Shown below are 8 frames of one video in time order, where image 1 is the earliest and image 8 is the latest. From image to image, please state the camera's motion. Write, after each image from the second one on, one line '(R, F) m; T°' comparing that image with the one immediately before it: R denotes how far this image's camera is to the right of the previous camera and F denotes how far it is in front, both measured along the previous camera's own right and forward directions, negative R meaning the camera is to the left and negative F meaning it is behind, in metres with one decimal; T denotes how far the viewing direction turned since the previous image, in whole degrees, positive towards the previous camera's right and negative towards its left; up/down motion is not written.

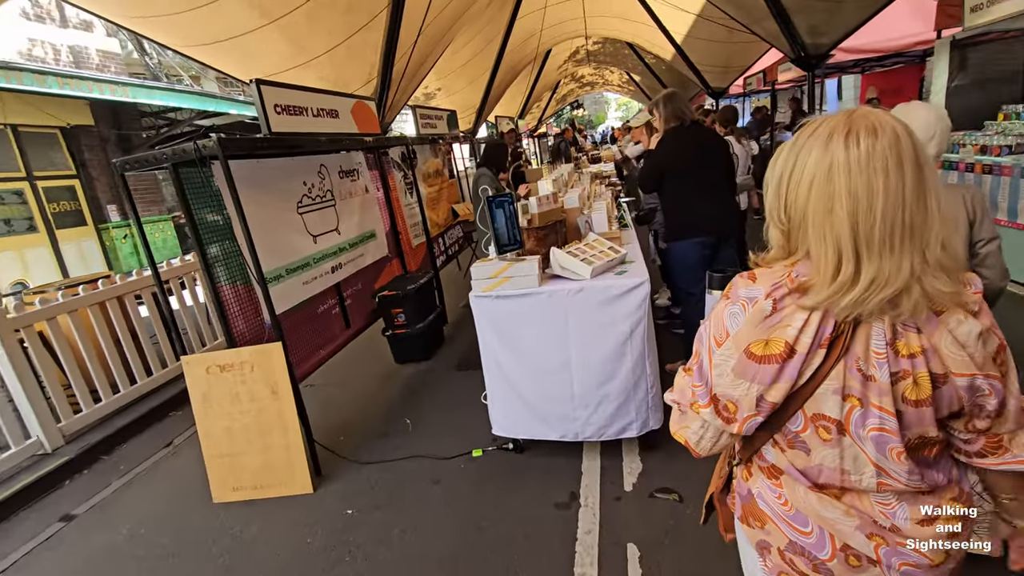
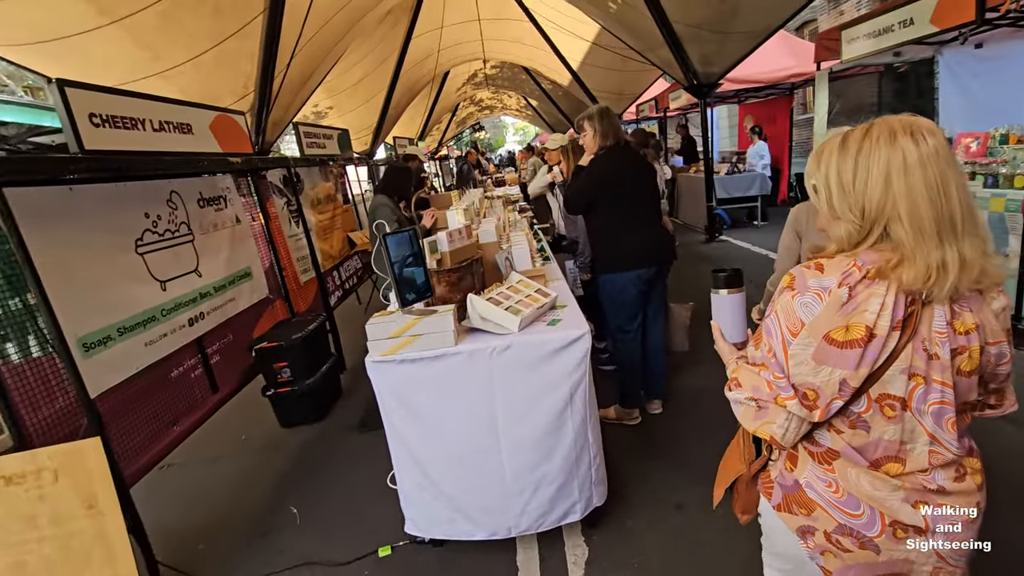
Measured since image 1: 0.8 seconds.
(0.0, +0.5) m; +10°
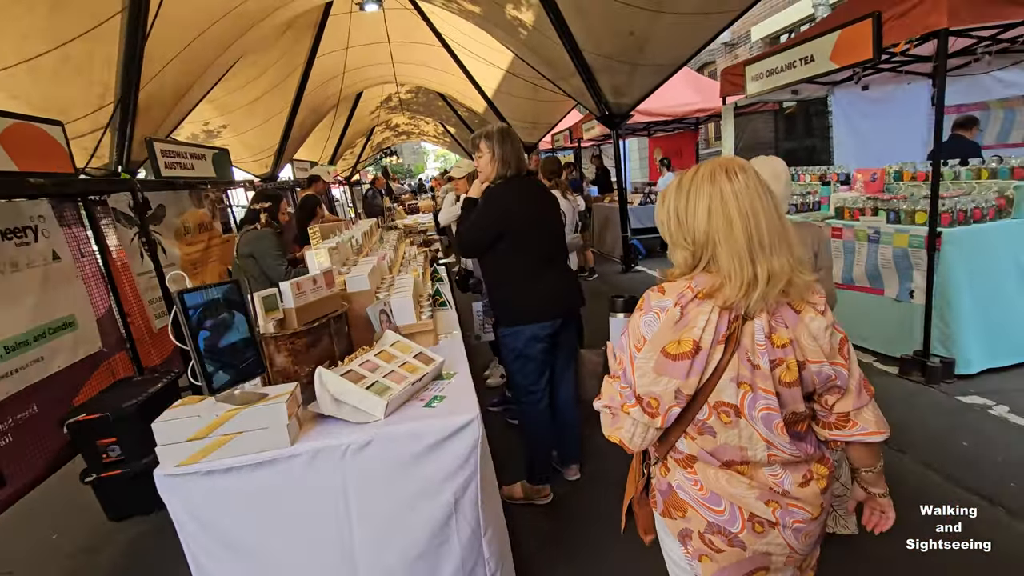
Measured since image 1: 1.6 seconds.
(+0.2, +0.5) m; +9°
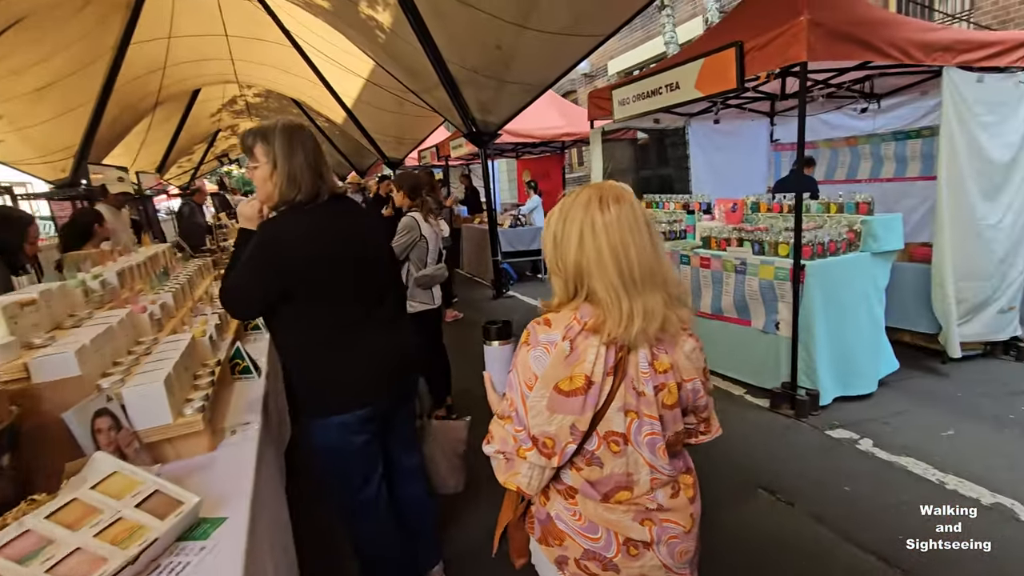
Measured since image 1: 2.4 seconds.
(+0.1, +0.6) m; +14°
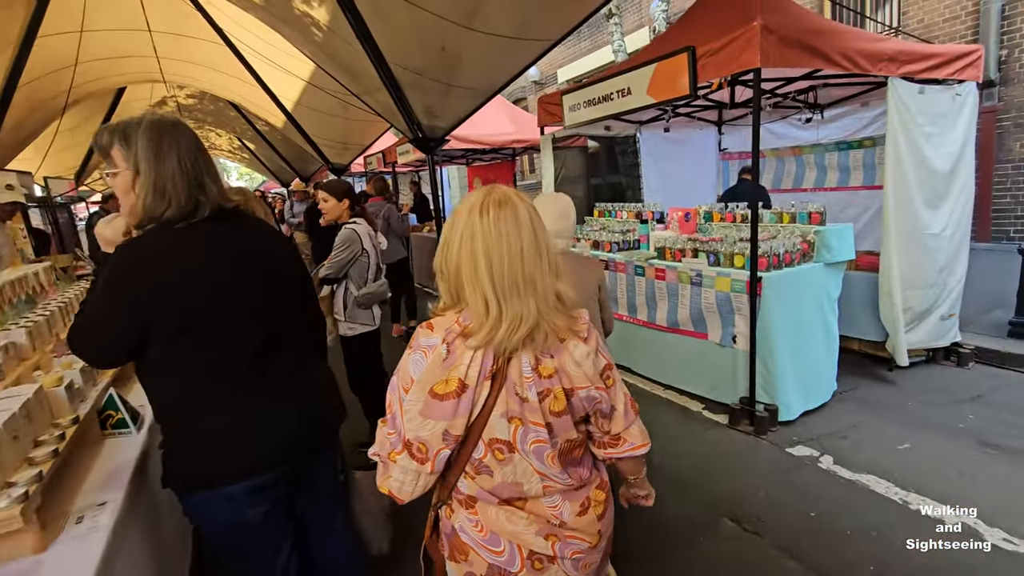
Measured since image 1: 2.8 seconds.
(0.0, +0.2) m; +5°
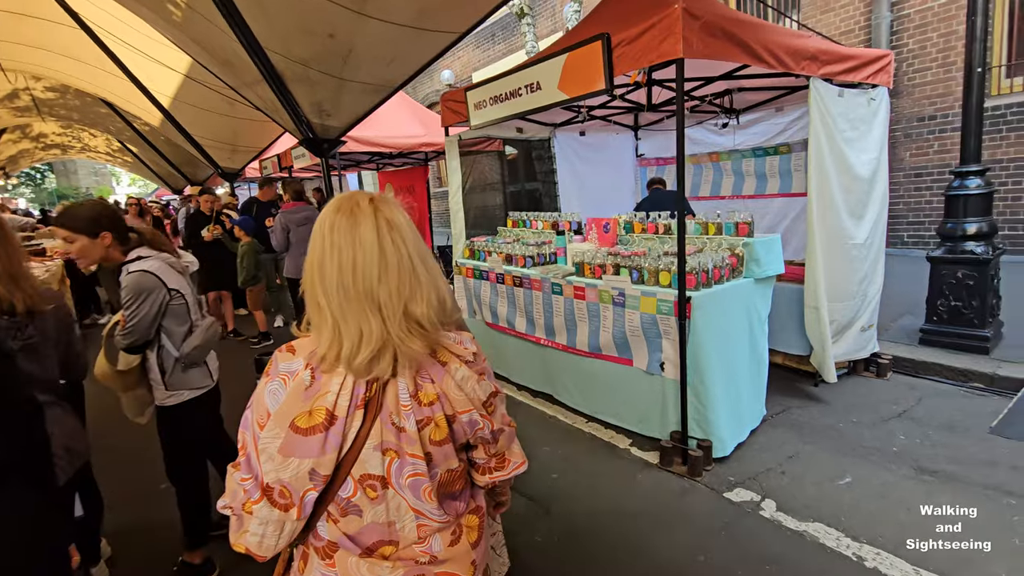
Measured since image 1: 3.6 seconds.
(+0.2, +0.6) m; +8°
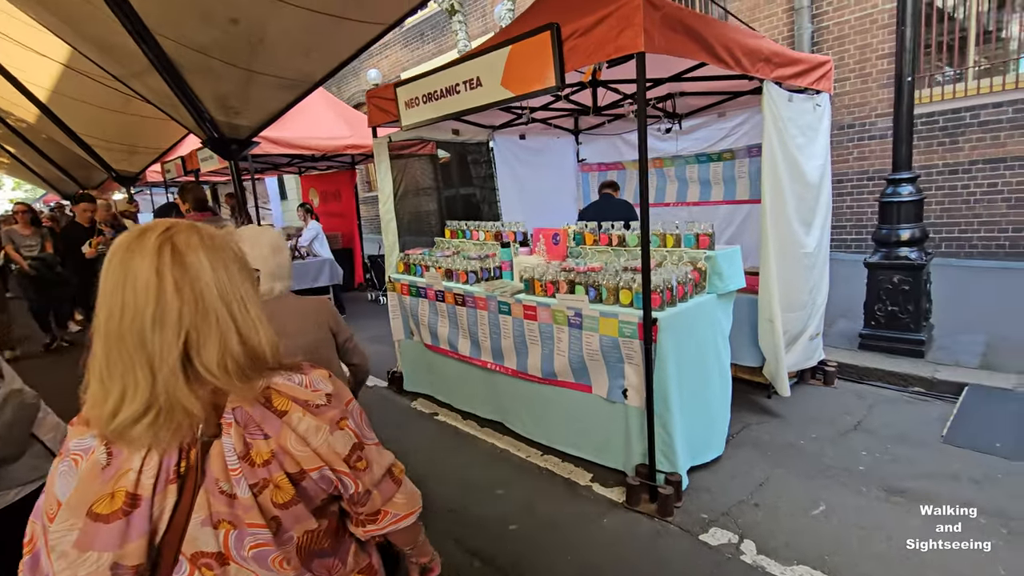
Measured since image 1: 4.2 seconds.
(0.0, +0.4) m; +7°
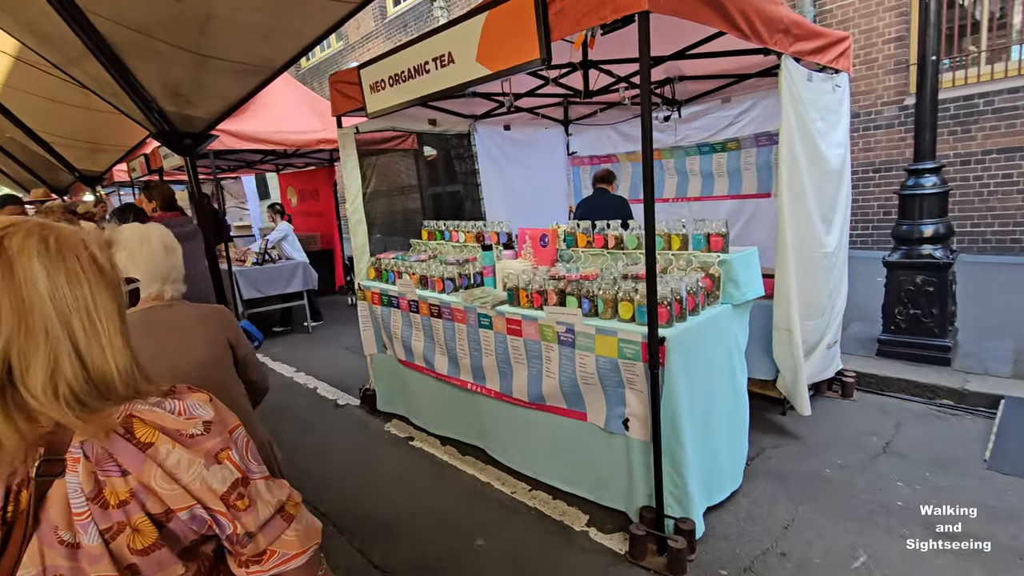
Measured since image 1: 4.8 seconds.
(+0.1, +0.4) m; +1°
